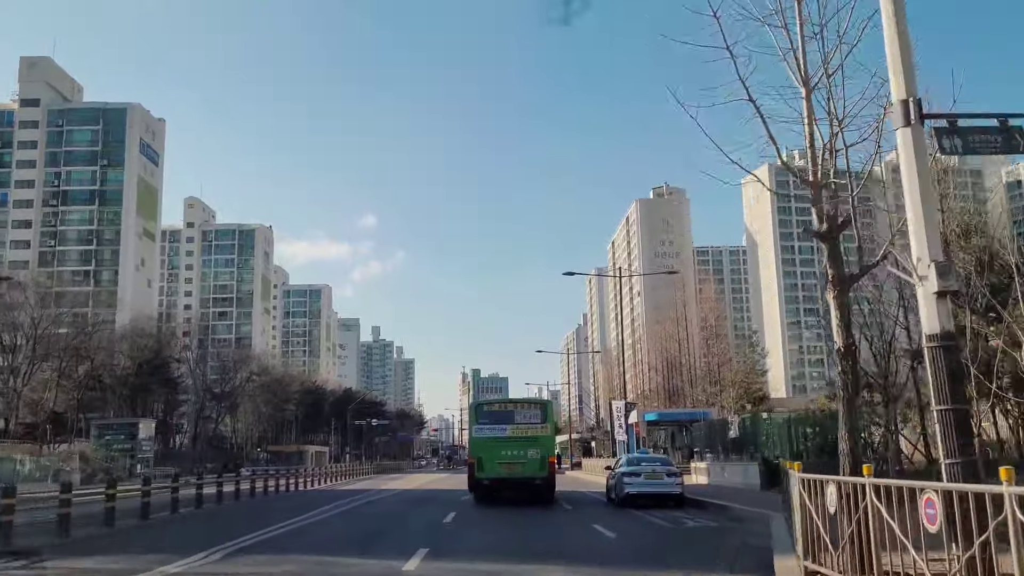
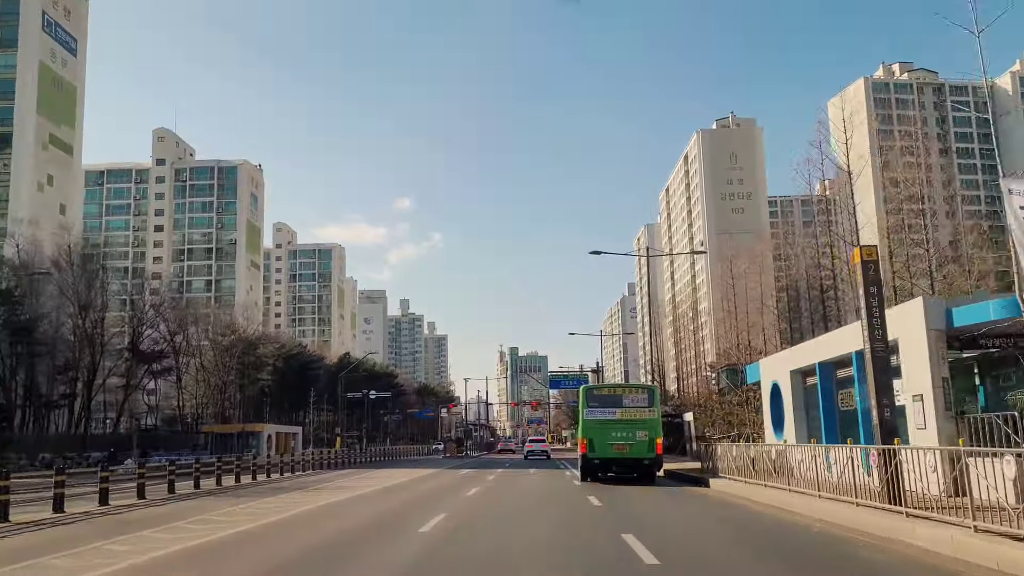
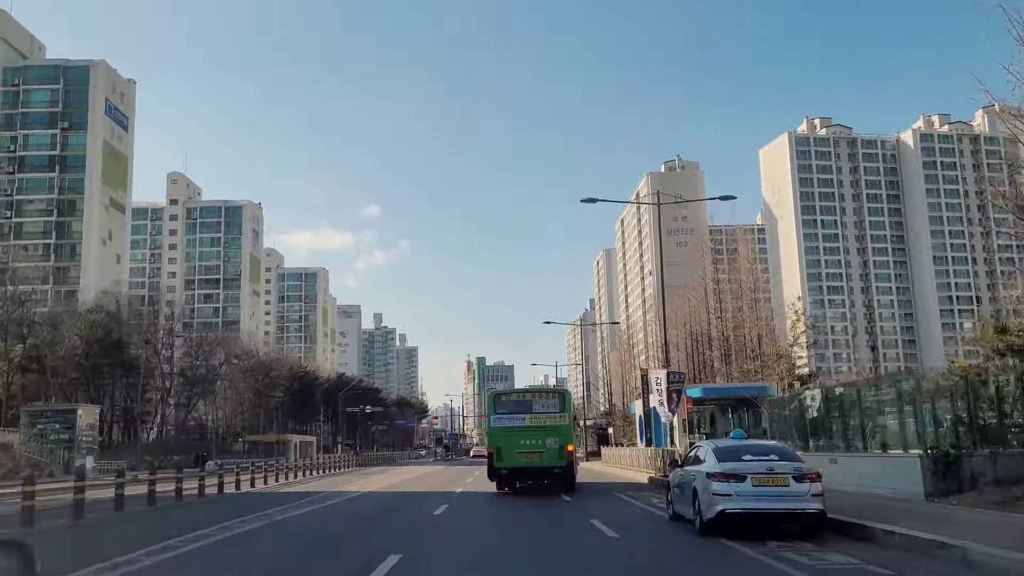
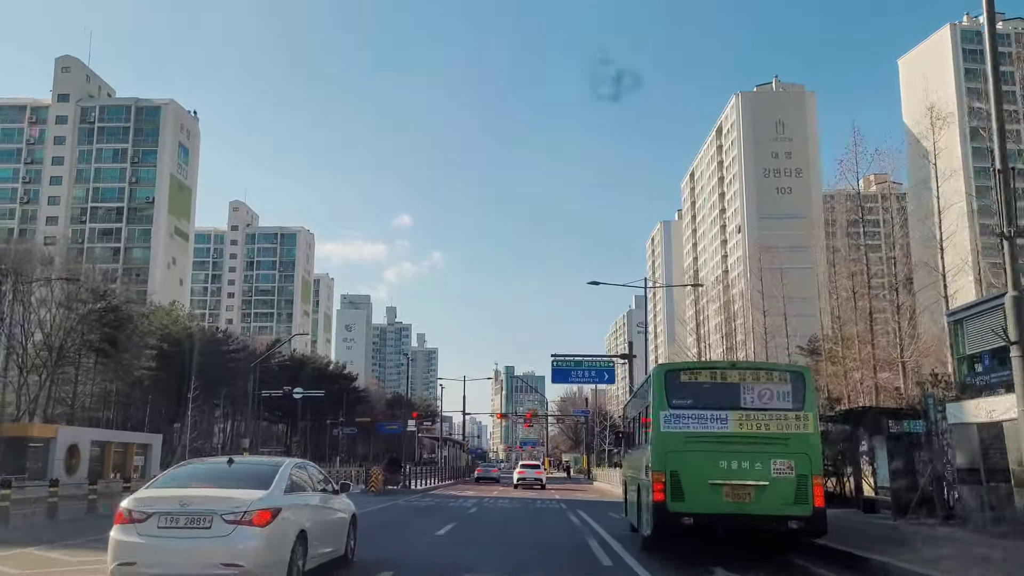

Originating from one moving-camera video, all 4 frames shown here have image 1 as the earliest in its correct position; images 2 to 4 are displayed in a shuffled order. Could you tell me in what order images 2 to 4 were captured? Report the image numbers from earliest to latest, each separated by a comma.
3, 2, 4
